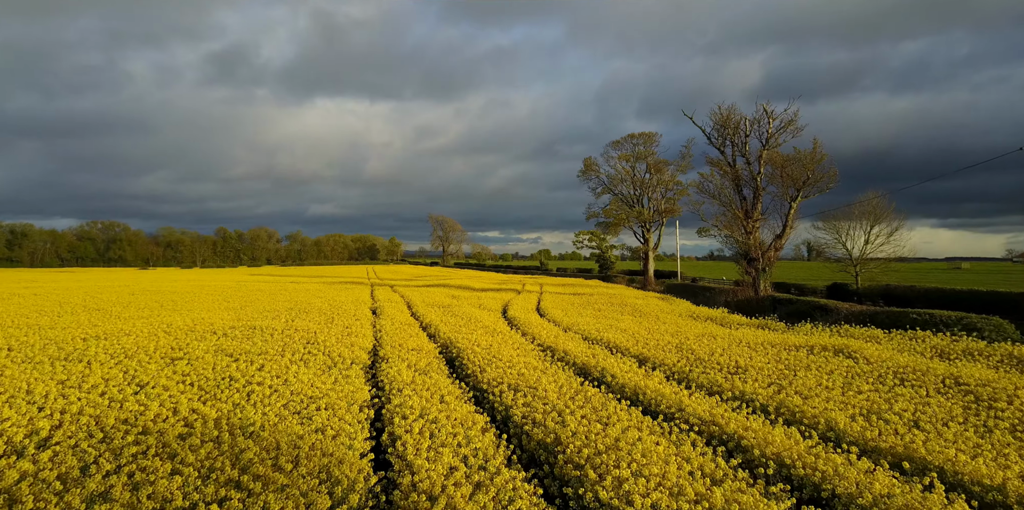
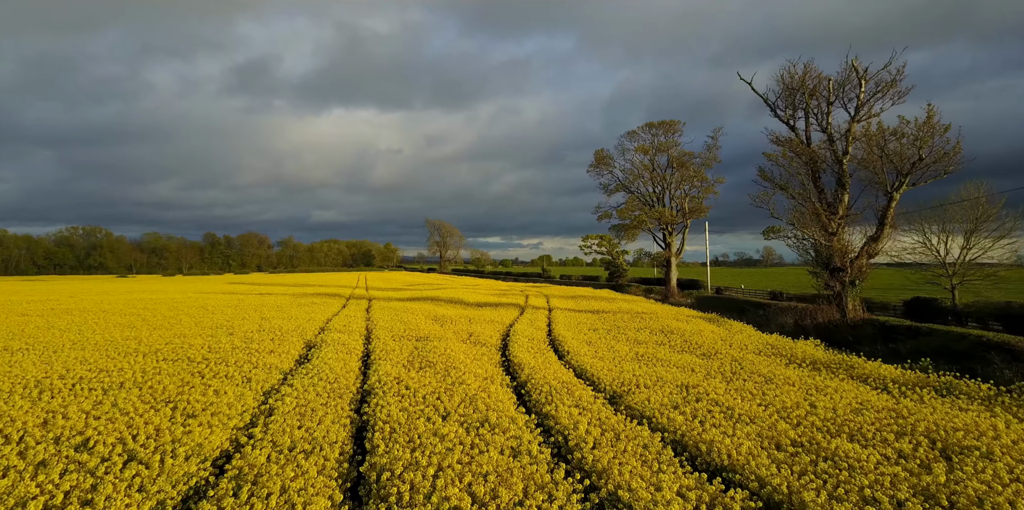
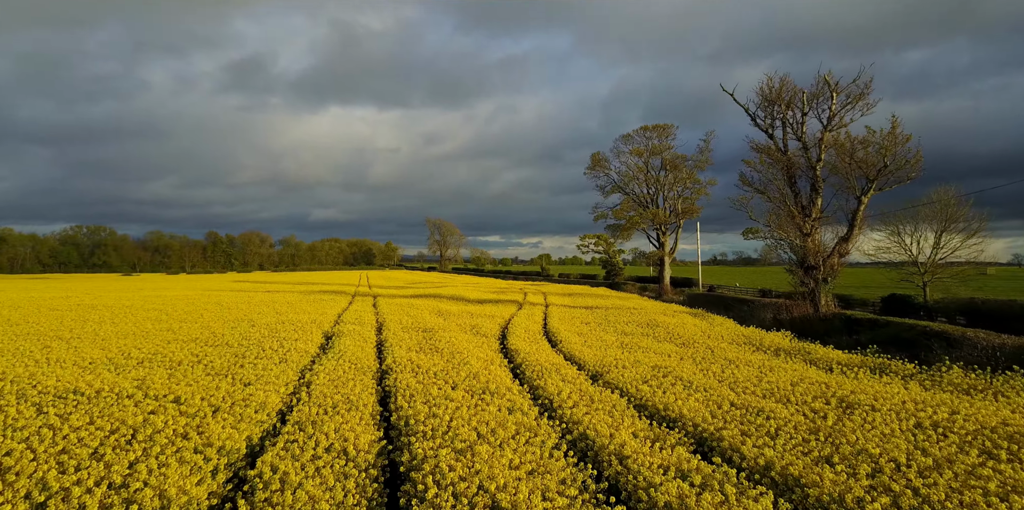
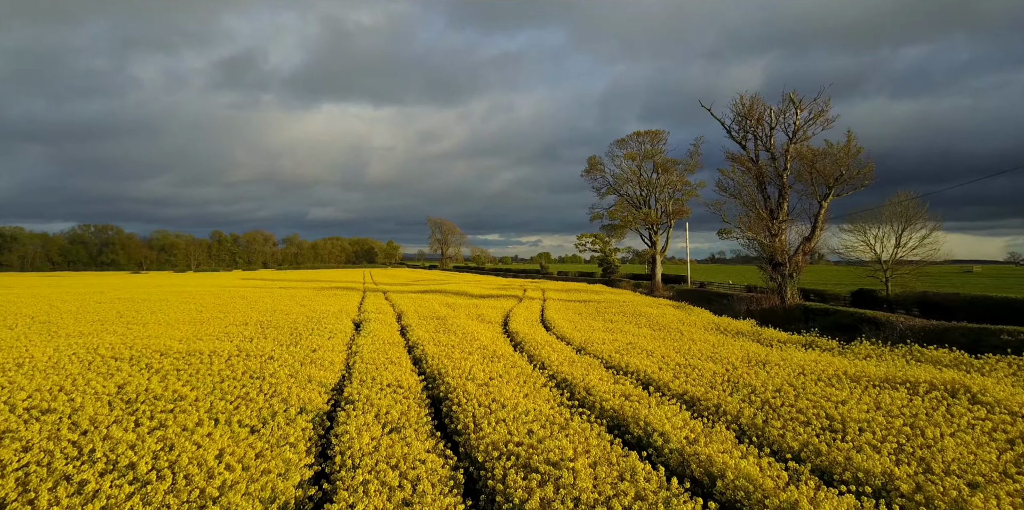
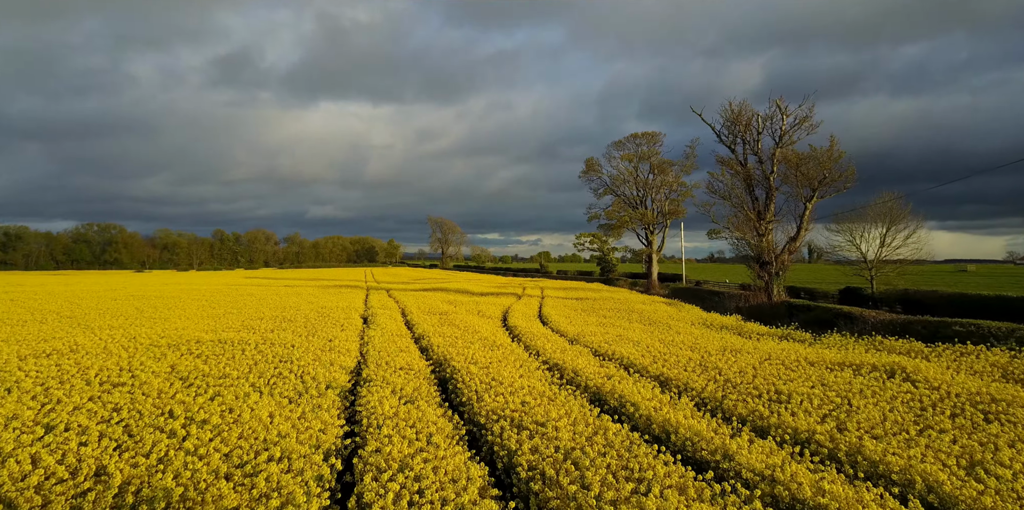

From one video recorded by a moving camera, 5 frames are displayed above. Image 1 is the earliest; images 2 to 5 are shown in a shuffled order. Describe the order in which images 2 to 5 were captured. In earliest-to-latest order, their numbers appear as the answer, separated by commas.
5, 4, 3, 2
